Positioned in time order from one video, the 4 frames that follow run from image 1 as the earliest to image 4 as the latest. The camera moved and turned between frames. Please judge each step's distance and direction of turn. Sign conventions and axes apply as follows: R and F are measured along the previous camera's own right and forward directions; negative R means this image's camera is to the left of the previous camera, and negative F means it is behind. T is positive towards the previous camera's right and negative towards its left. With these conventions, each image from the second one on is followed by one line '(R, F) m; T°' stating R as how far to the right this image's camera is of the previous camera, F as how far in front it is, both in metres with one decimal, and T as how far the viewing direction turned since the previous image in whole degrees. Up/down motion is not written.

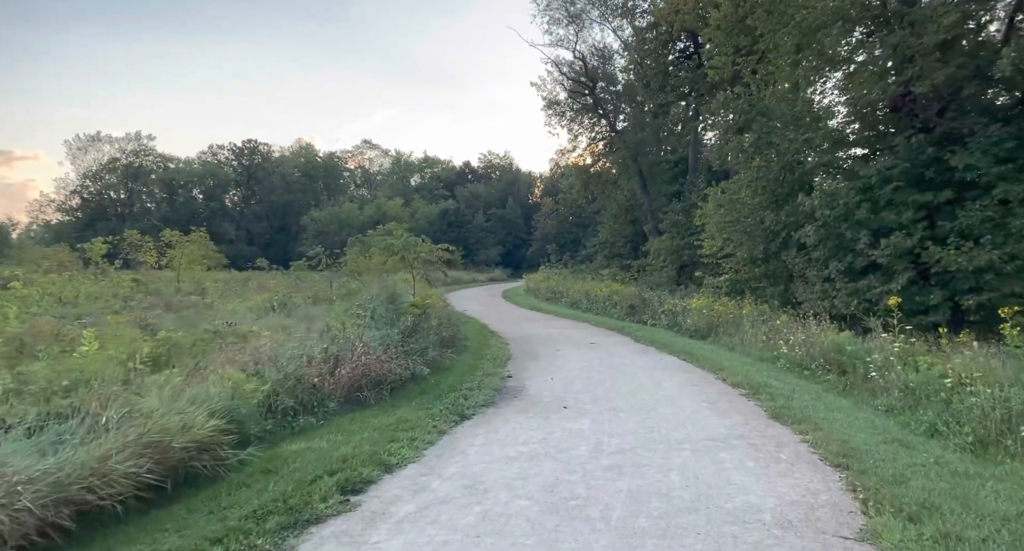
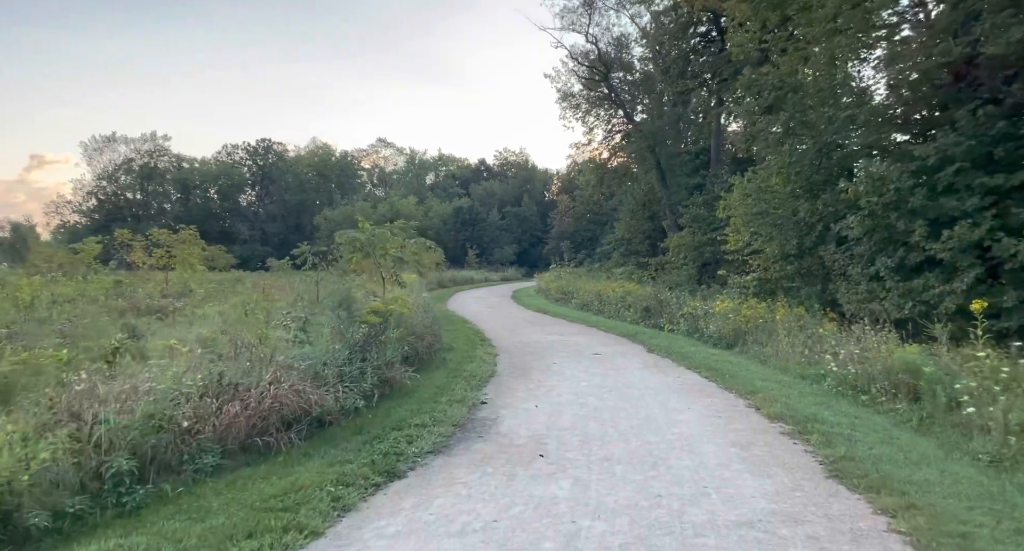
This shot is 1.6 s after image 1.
(+0.5, +2.1) m; -2°
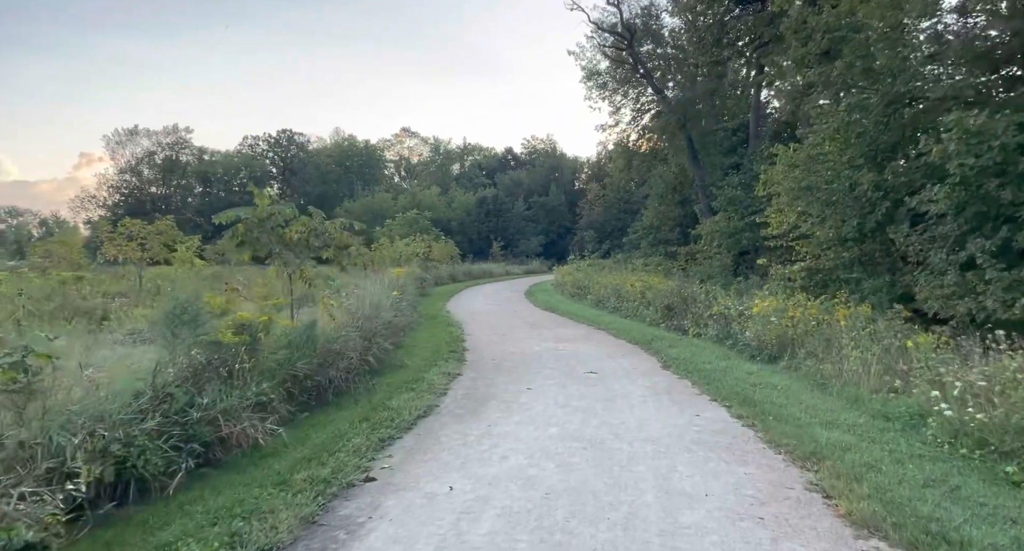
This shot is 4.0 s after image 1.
(+1.0, +3.2) m; -3°
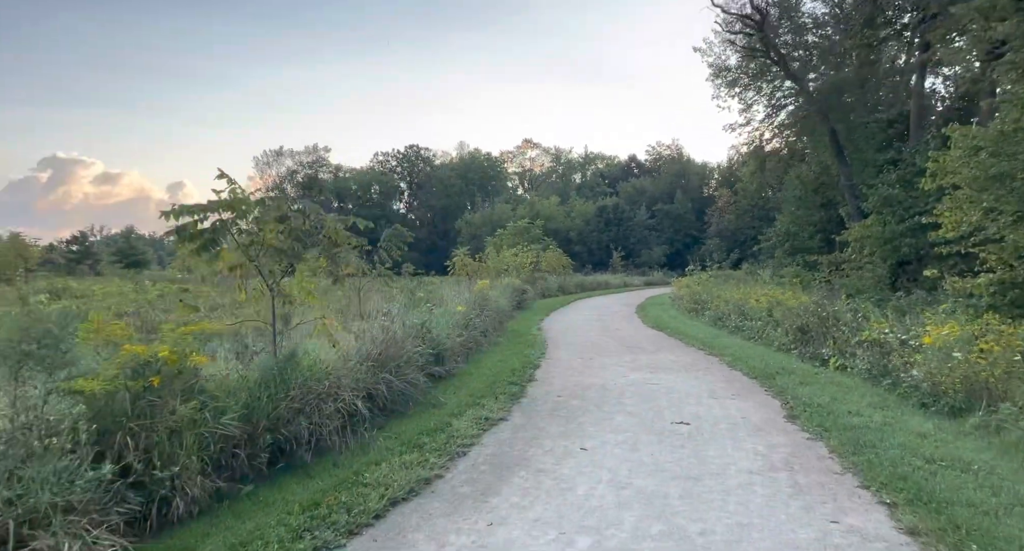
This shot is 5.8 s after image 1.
(+0.7, +2.4) m; -11°
